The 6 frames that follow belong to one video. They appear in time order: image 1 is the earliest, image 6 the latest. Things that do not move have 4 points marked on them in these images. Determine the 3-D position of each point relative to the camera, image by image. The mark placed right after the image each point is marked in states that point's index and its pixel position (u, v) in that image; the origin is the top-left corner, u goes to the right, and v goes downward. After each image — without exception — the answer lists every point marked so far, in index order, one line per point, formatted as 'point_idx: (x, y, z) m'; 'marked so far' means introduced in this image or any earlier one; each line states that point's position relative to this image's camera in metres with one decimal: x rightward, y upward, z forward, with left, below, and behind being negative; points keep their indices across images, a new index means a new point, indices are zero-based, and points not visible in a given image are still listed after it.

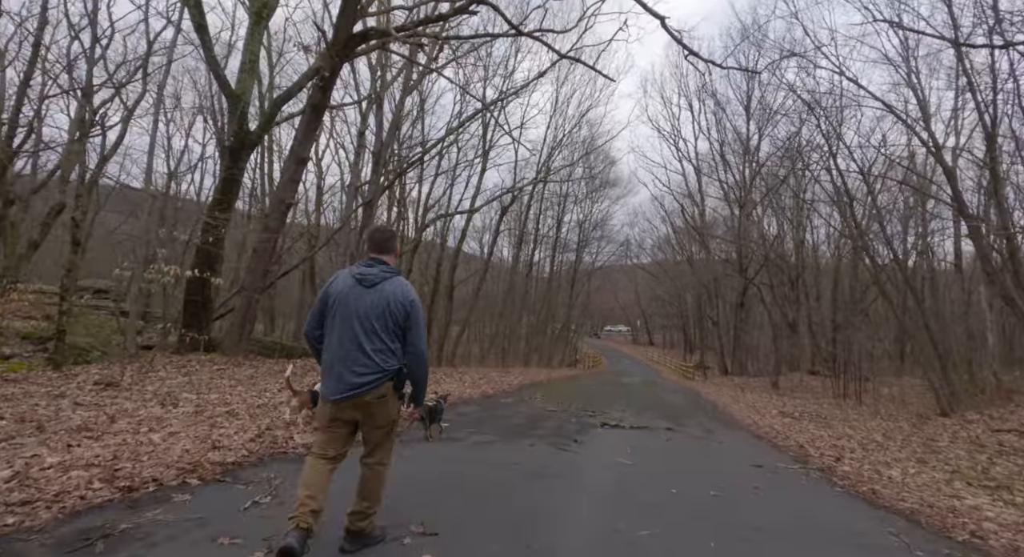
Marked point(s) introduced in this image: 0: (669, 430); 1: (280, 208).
0: (+2.5, -2.4, +8.0) m
1: (-4.9, +1.5, +10.8) m
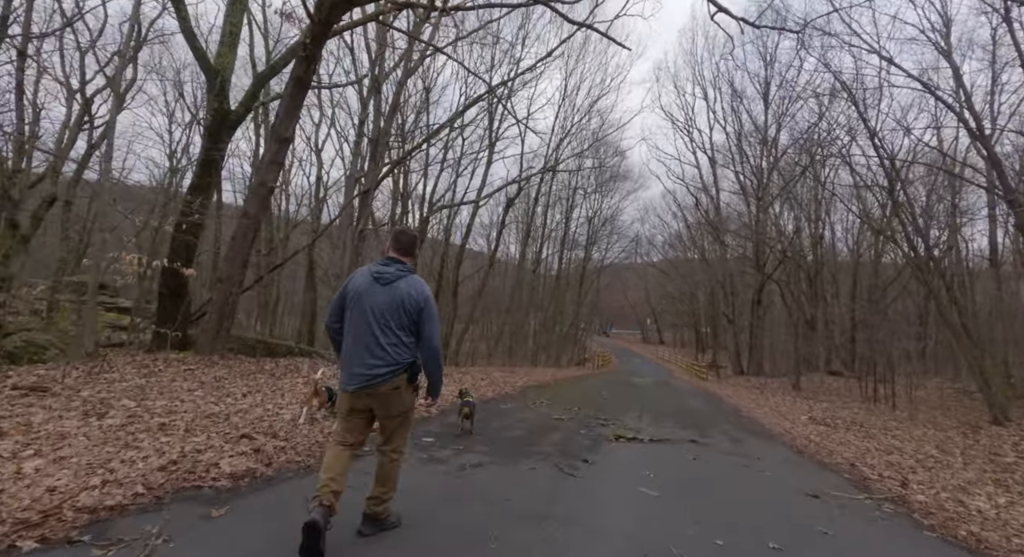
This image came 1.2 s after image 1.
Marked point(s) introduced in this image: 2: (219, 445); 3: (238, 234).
0: (+2.5, -2.2, +7.0) m
1: (-4.8, +1.6, +9.9) m
2: (-2.2, -1.3, +3.9) m
3: (-5.3, +0.9, +9.9) m
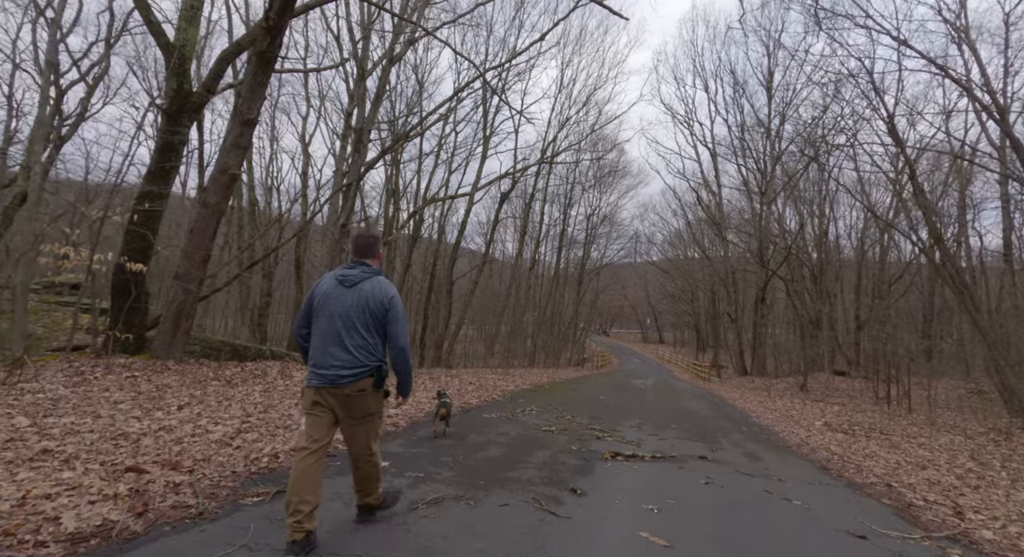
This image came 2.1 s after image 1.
0: (+2.2, -2.1, +6.0) m
1: (-5.0, +1.7, +9.0) m
2: (-2.5, -1.2, +3.0) m
3: (-5.6, +0.9, +9.0) m
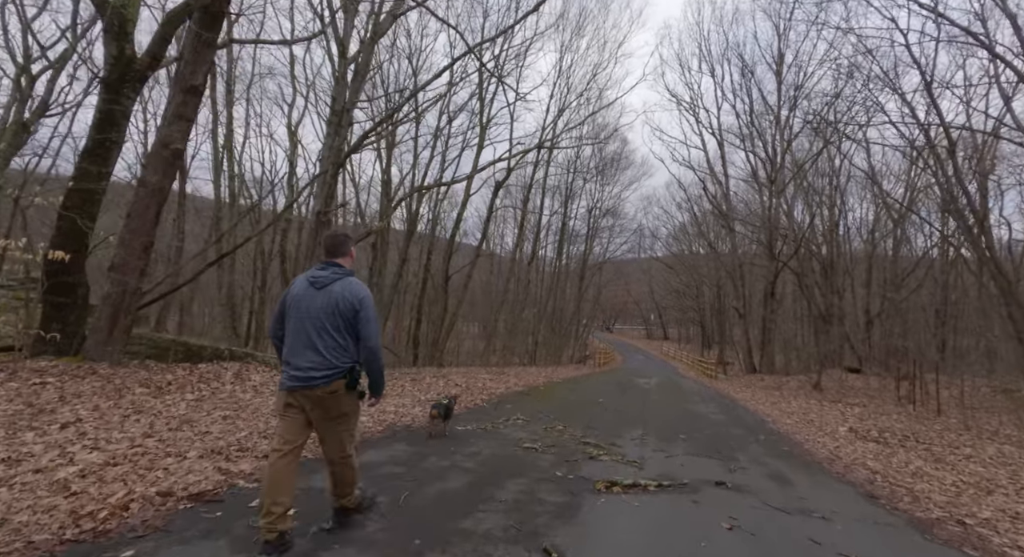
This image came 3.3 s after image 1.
0: (+2.0, -2.0, +4.9) m
1: (-5.3, +1.9, +7.8) m
2: (-2.8, -1.1, +1.9) m
3: (-5.8, +1.1, +7.9) m
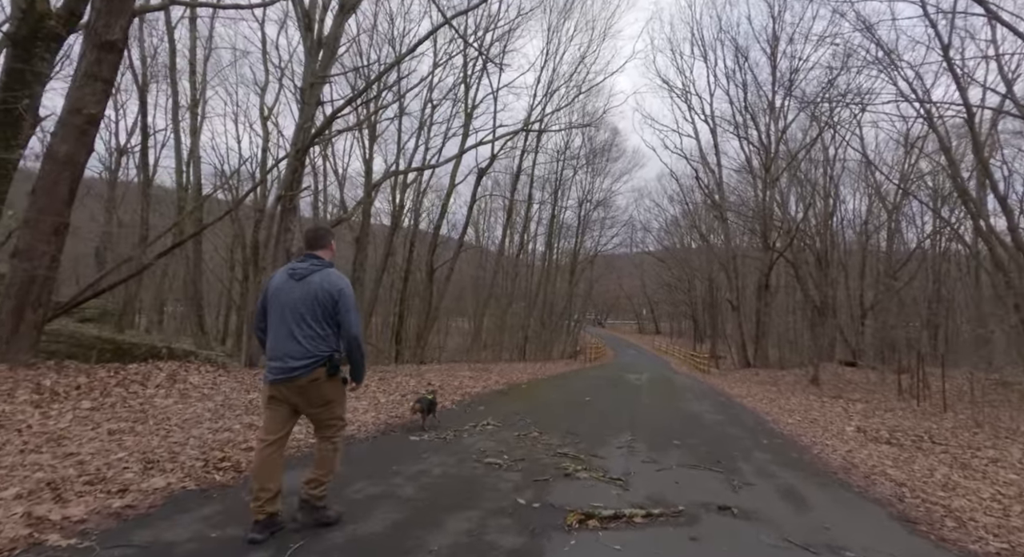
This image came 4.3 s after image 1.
0: (+1.6, -1.8, +3.9) m
1: (-5.7, +2.0, +6.7) m
2: (-3.1, -0.9, +0.8) m
3: (-6.2, +1.2, +6.8) m
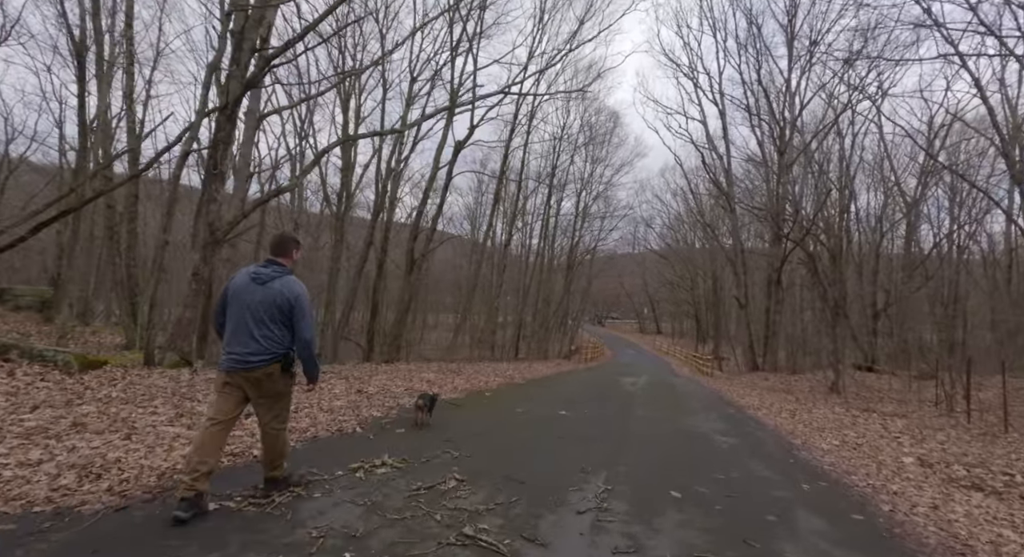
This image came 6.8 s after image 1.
0: (+0.9, -1.5, +1.5) m
1: (-6.4, +2.4, +4.4) m
2: (-3.8, -0.6, -1.5) m
3: (-6.9, +1.7, +4.4) m
